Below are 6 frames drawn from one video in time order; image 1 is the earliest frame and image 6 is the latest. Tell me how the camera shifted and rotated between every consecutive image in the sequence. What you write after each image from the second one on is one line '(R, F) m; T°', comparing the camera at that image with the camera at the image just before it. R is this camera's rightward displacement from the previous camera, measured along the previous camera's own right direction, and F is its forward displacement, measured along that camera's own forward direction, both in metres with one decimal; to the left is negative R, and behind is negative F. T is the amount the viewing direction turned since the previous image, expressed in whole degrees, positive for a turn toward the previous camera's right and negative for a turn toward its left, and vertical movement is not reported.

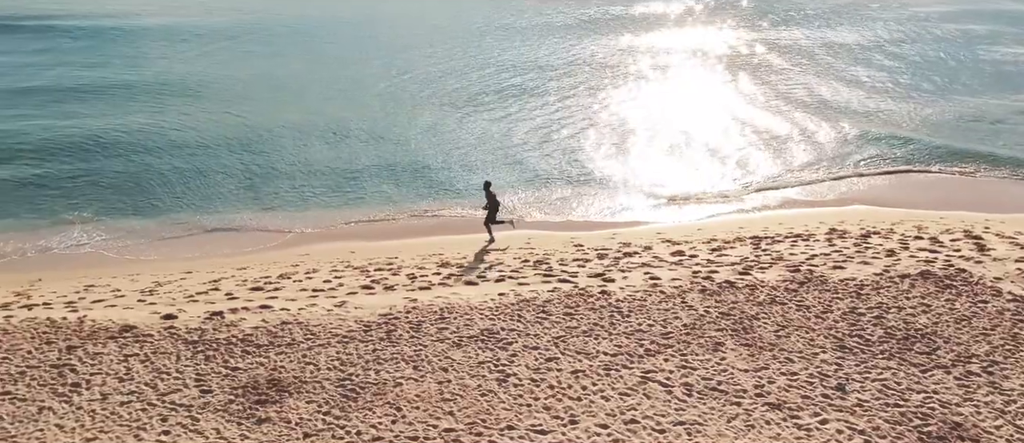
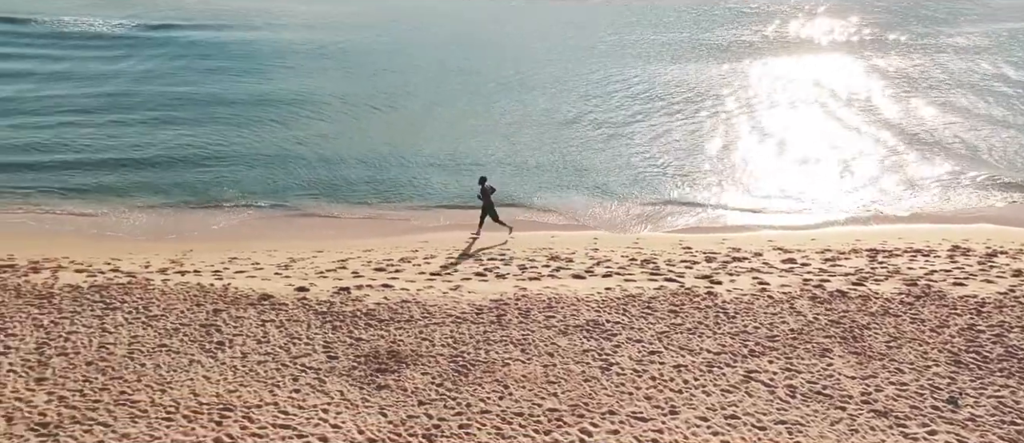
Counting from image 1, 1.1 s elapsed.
(-0.1, -0.5) m; -8°
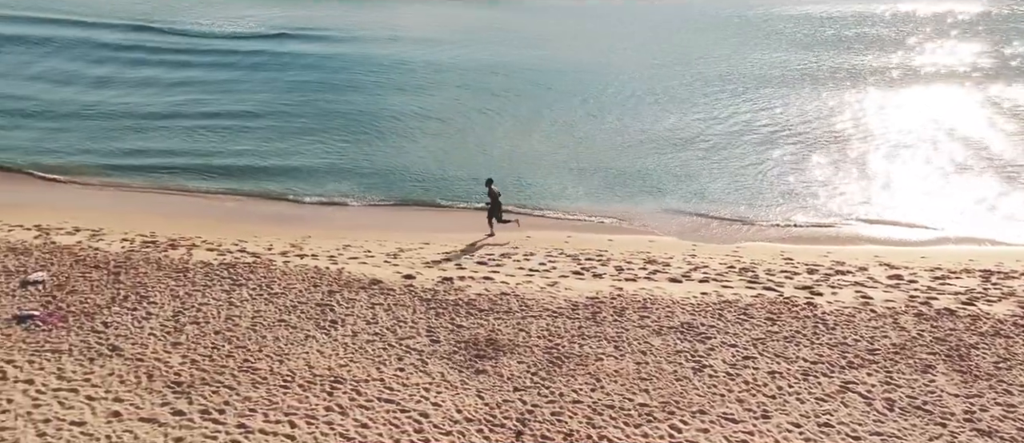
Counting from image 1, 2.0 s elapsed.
(-0.1, -0.4) m; -7°
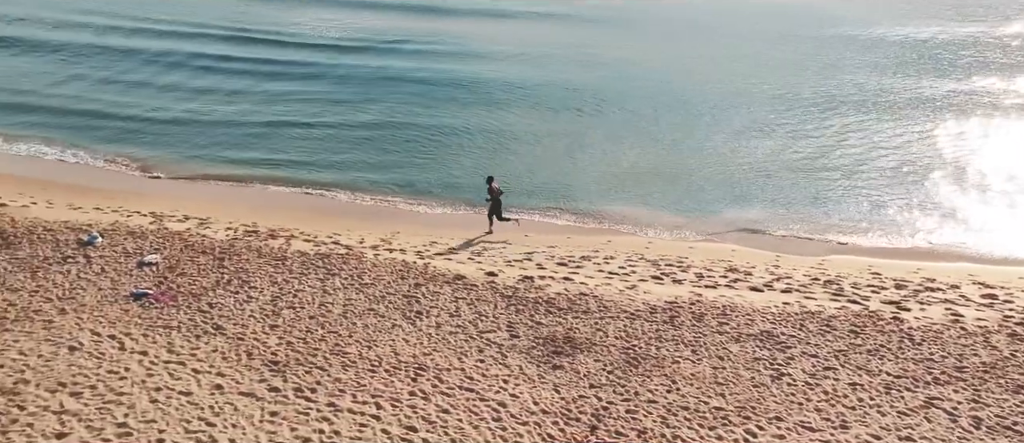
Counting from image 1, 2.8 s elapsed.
(0.0, -0.3) m; -6°
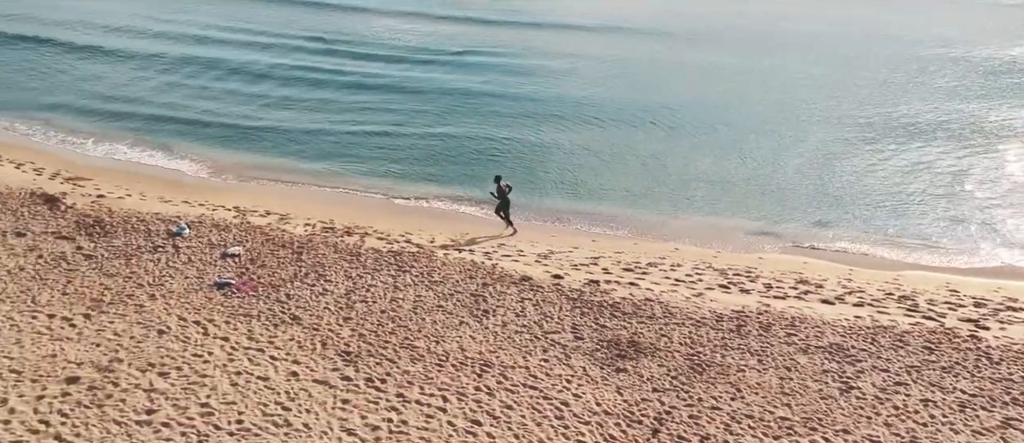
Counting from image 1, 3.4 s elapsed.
(0.0, -0.2) m; -5°
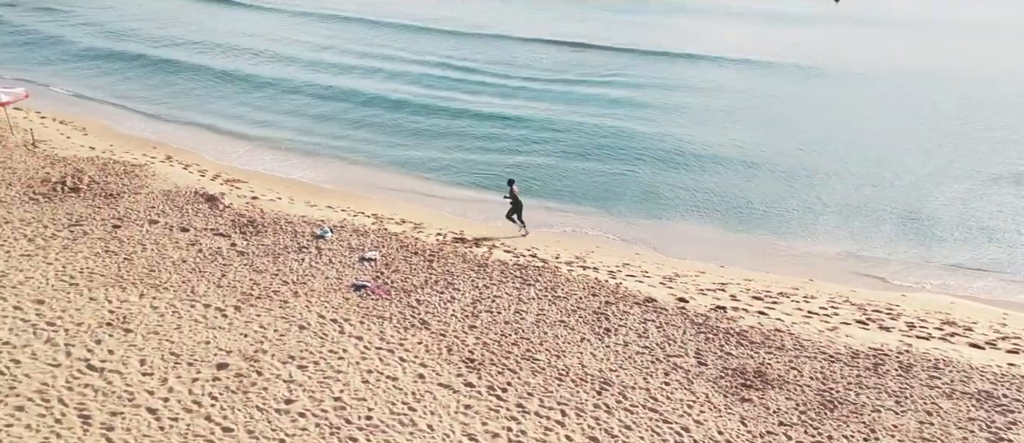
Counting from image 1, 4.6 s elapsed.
(-0.1, -0.2) m; -9°
